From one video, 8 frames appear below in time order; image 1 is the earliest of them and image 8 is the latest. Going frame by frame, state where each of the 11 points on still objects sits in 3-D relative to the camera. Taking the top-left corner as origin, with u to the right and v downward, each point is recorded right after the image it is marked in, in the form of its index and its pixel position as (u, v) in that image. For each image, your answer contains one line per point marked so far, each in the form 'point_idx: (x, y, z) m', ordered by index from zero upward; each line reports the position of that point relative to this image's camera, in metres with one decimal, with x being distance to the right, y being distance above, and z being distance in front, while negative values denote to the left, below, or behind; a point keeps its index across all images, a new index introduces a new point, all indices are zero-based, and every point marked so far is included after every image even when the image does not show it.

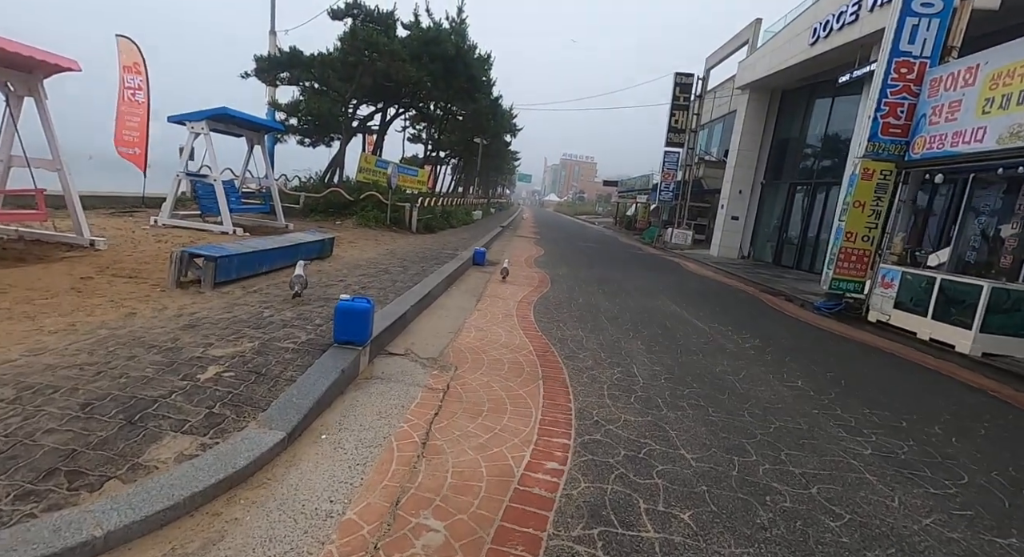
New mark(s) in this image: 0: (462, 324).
0: (-0.6, -0.5, +5.8) m
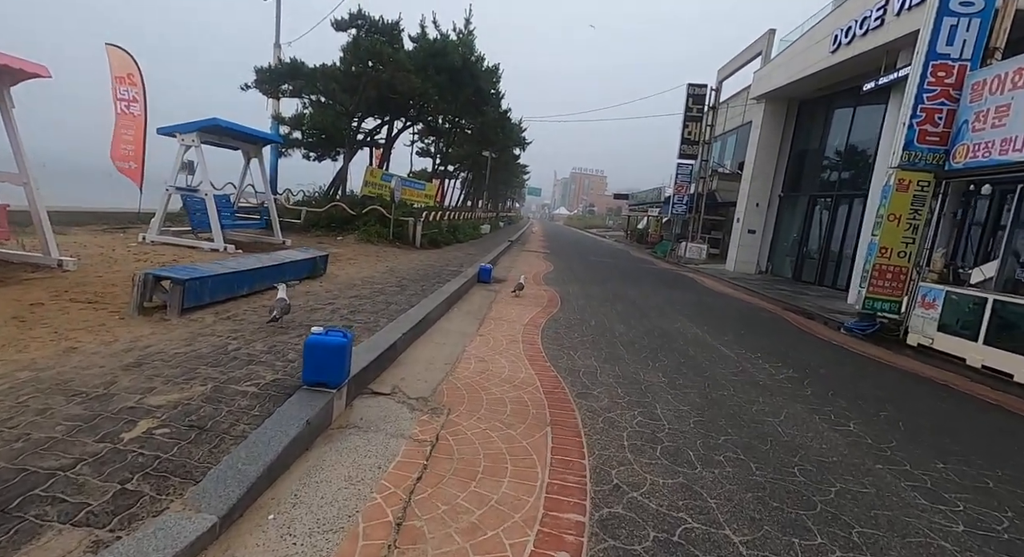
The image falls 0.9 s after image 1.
0: (-0.5, -0.8, +5.2) m
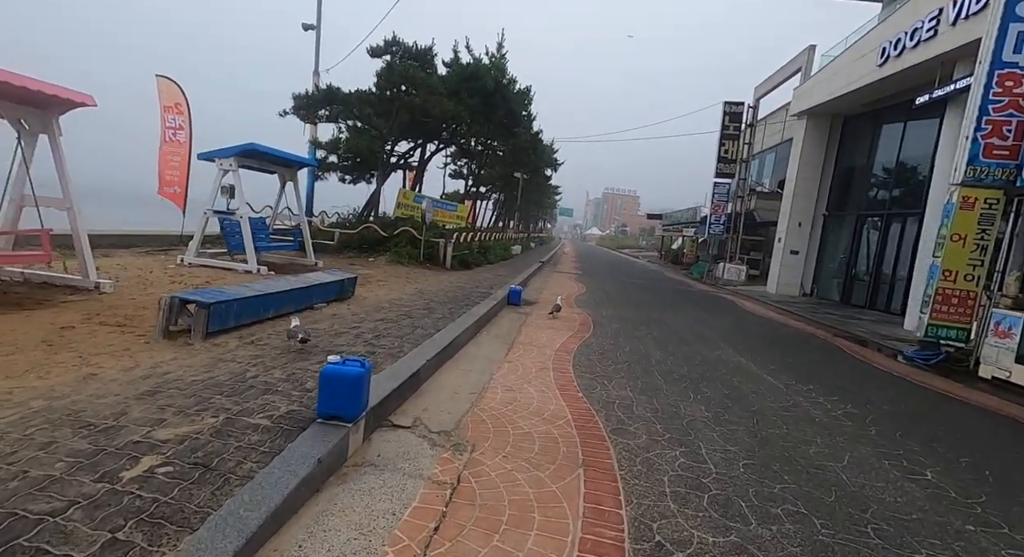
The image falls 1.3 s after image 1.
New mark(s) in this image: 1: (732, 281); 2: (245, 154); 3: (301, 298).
0: (-0.2, -1.0, +4.9) m
1: (+7.7, -0.1, +17.6) m
2: (-5.1, +2.4, +9.7) m
3: (-2.6, -0.2, +6.3) m
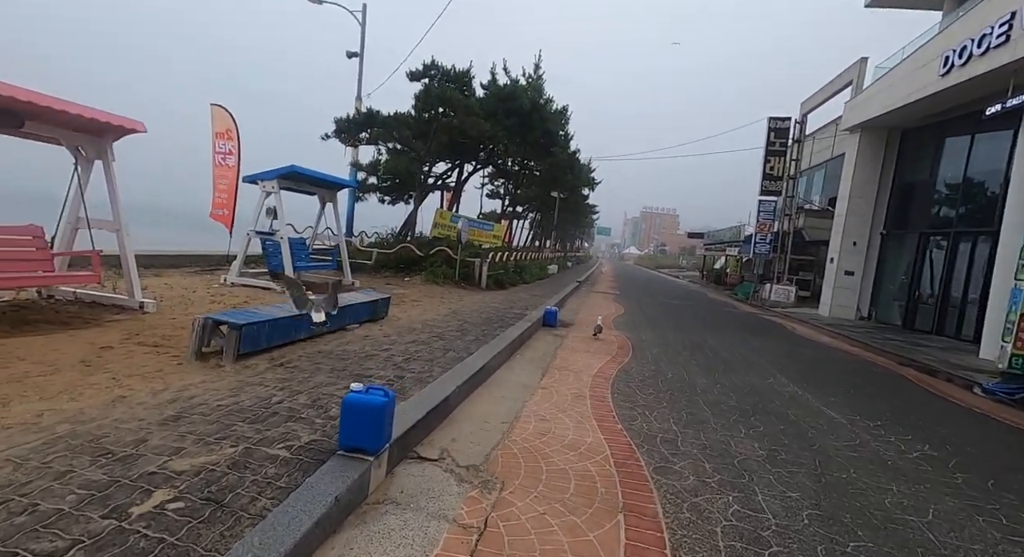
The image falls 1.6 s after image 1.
0: (+0.1, -1.2, +4.7) m
1: (+8.9, -0.8, +16.8) m
2: (-4.4, +2.0, +9.9) m
3: (-2.2, -0.5, +6.3) m
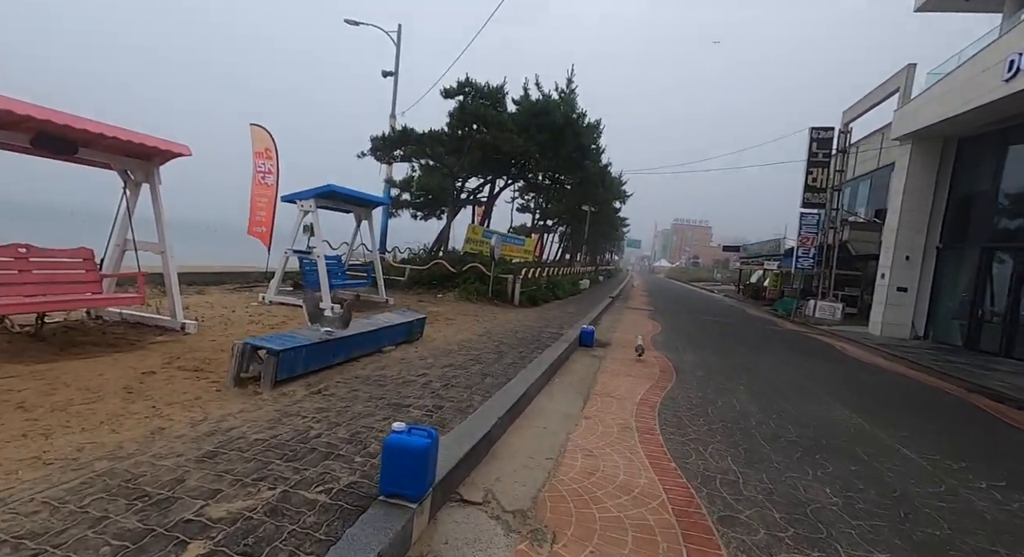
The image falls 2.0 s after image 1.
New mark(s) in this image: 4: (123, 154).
0: (+0.5, -1.4, +4.4) m
1: (+10.0, -1.3, +16.0) m
2: (-3.7, +1.6, +10.0) m
3: (-1.7, -0.8, +6.2) m
4: (-4.7, +1.5, +6.2) m
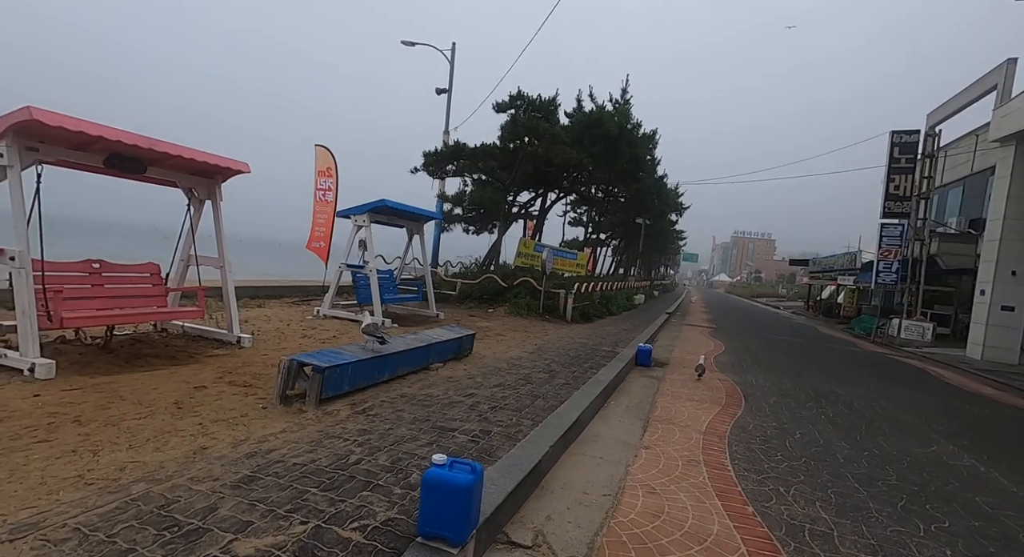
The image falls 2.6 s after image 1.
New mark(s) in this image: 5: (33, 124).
0: (+0.9, -1.6, +4.0) m
1: (+11.5, -1.8, +14.6) m
2: (-2.7, +1.4, +10.1) m
3: (-1.1, -0.9, +6.0) m
4: (-4.1, +1.3, +6.4) m
5: (-4.3, +1.4, +4.6) m
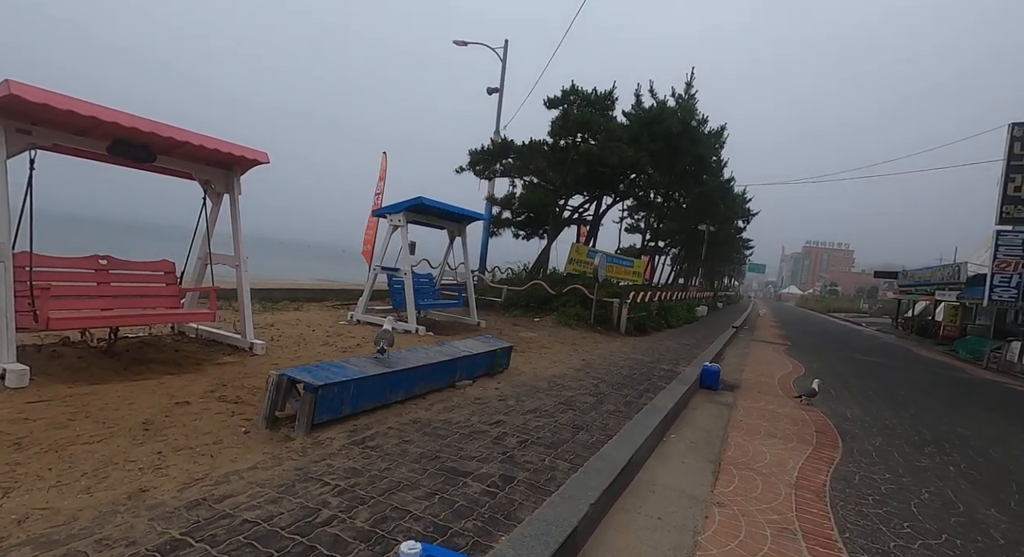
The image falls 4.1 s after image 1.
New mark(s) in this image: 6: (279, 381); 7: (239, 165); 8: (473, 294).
0: (+1.0, -1.6, +3.0) m
1: (+12.8, -2.2, +12.3) m
2: (-1.8, +1.3, +9.4) m
3: (-0.7, -1.0, +5.2) m
4: (-3.6, +1.3, +5.9) m
5: (-4.0, +1.4, +4.1) m
6: (-1.7, -0.8, +3.8) m
7: (-3.4, +1.4, +6.2) m
8: (-0.8, -0.3, +10.7) m
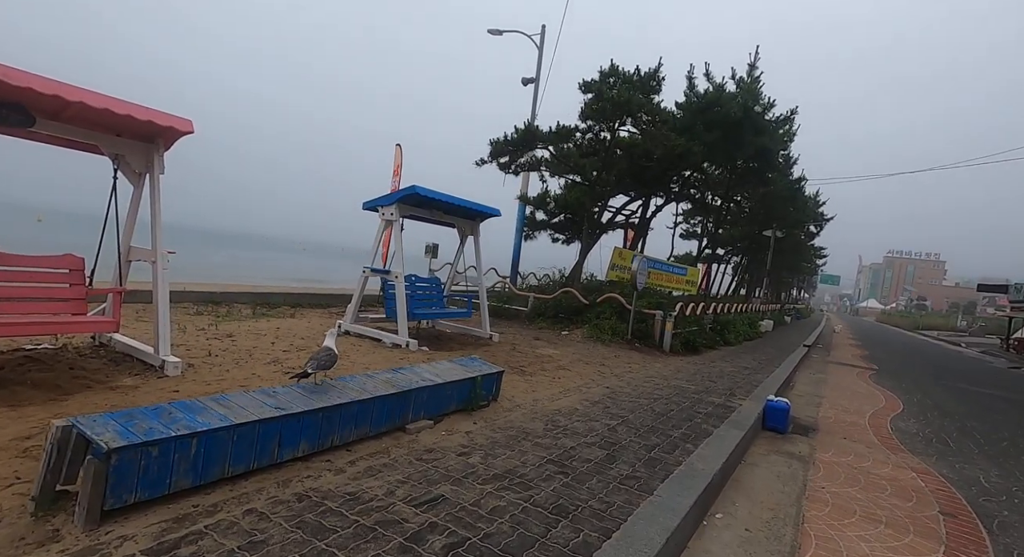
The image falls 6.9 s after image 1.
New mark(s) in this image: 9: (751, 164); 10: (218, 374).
0: (+0.5, -1.6, +1.3) m
1: (+13.2, -2.5, +9.3) m
2: (-1.6, +1.2, +8.1) m
3: (-1.0, -1.0, +3.7) m
4: (-3.7, +1.3, +4.7) m
5: (-4.3, +1.5, +3.0) m
6: (-2.1, -0.7, +2.4) m
7: (-3.4, +1.4, +5.0) m
8: (-0.5, -0.4, +9.2) m
9: (+7.3, +3.5, +15.4) m
10: (-2.8, -0.9, +4.8) m
